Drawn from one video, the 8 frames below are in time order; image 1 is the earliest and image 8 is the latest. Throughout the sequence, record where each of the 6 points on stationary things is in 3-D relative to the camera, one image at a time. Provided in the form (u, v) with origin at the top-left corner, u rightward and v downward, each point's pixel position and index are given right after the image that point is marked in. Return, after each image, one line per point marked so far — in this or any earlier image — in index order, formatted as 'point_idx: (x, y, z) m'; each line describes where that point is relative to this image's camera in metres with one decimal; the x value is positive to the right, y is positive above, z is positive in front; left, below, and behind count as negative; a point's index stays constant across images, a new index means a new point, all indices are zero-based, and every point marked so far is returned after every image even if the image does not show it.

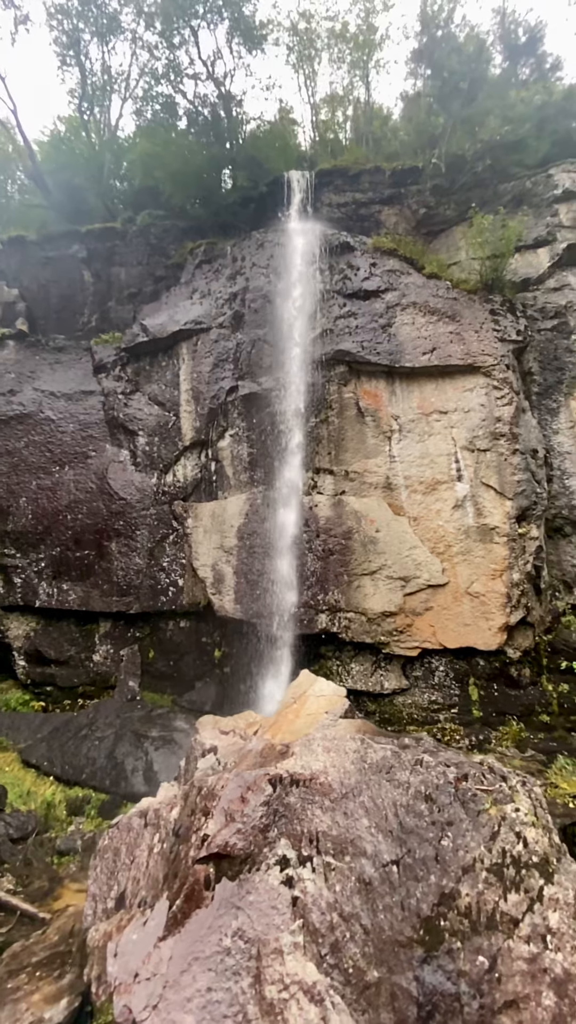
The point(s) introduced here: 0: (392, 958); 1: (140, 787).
0: (+0.5, -2.1, +2.2) m
1: (-1.7, -3.2, +5.4) m
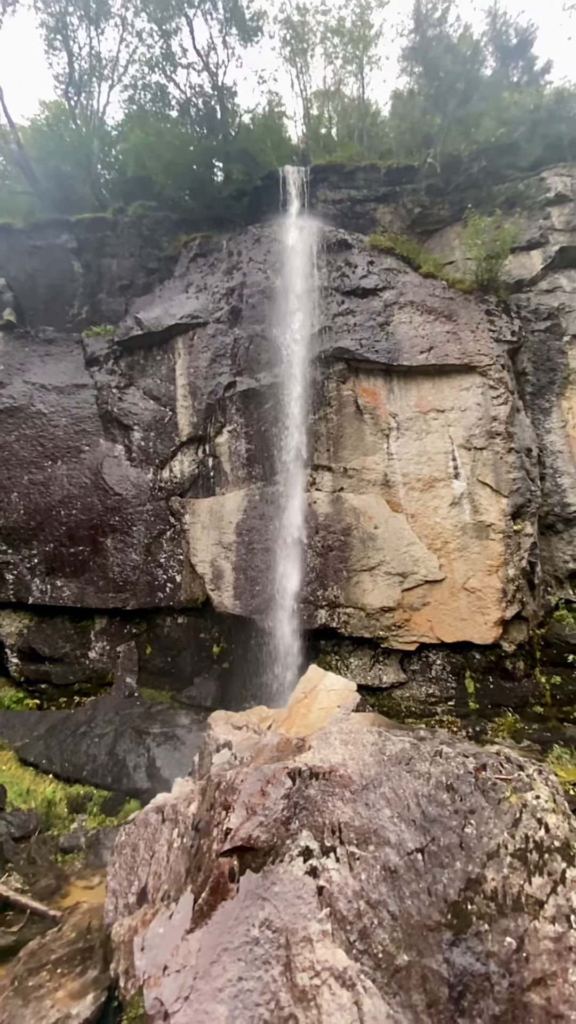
0: (+0.7, -2.1, +2.3) m
1: (-1.7, -3.2, +5.4) m
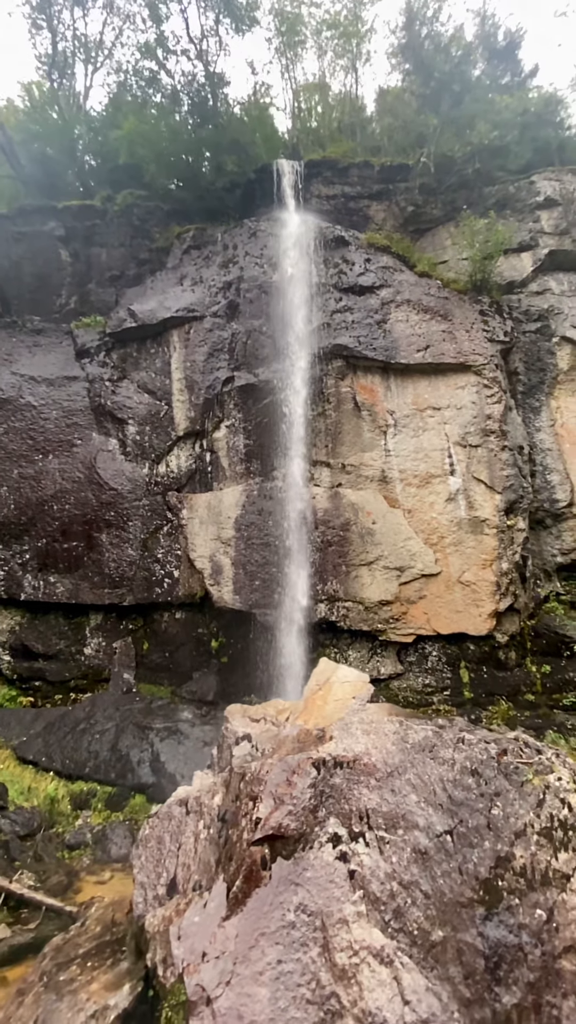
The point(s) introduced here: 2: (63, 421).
0: (+0.9, -2.1, +2.4) m
1: (-1.6, -3.1, +5.4) m
2: (-3.7, +1.5, +7.5) m
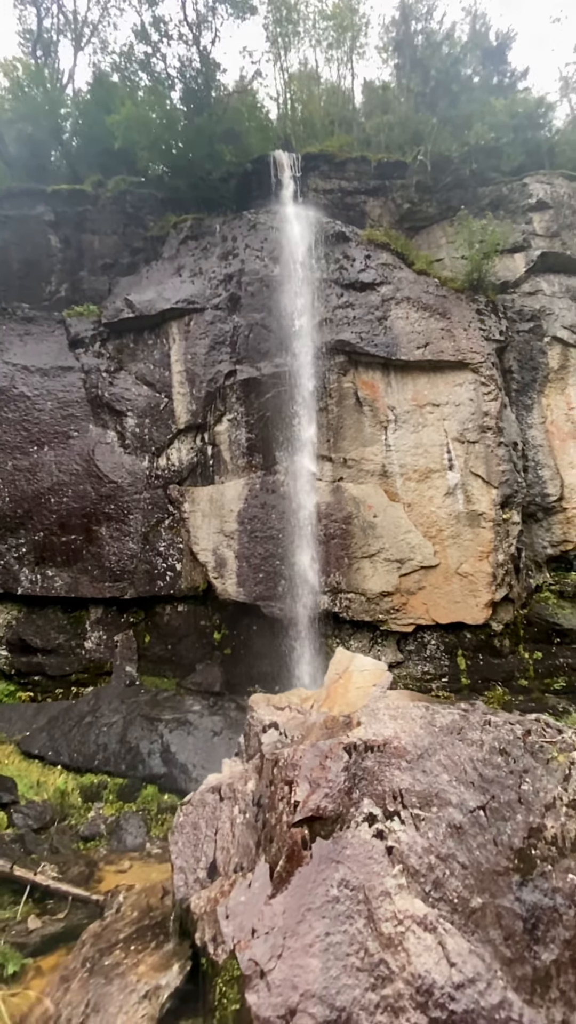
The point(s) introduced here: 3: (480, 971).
0: (+1.2, -2.1, +2.6) m
1: (-1.5, -3.0, +5.5) m
2: (-3.7, +1.6, +7.4) m
3: (+1.0, -2.3, +2.3) m
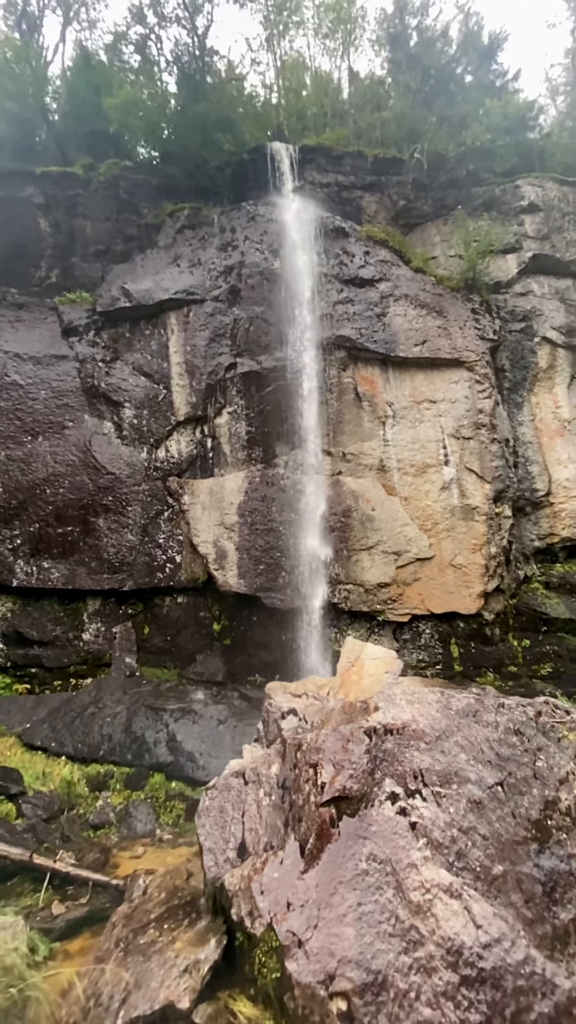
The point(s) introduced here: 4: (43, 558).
0: (+1.4, -2.1, +2.8) m
1: (-1.5, -2.9, +5.5) m
2: (-3.7, +1.7, +7.3) m
3: (+1.2, -2.3, +2.5) m
4: (-3.6, -0.7, +6.9) m
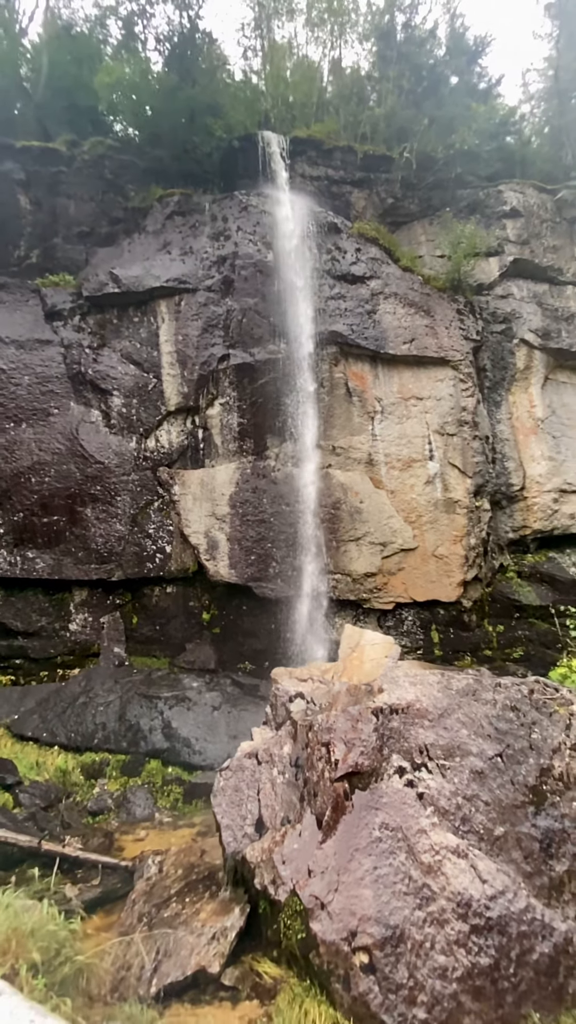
0: (+1.5, -2.0, +3.1) m
1: (-1.5, -2.8, +5.6) m
2: (-3.8, +1.9, +7.1) m
3: (+1.3, -2.3, +2.8) m
4: (-3.8, -0.5, +6.8) m
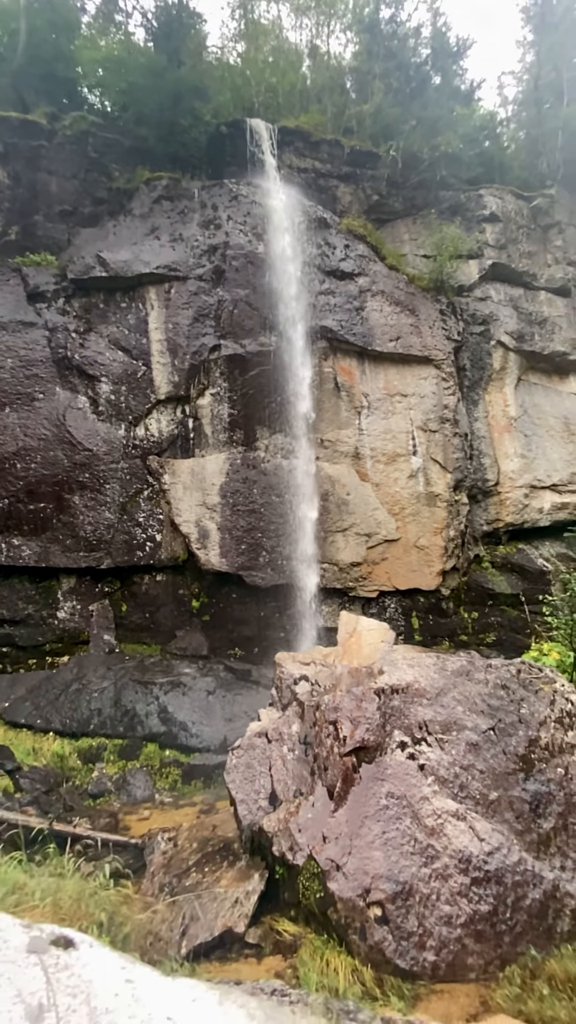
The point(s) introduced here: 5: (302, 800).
0: (+1.6, -2.0, +3.4) m
1: (-1.6, -2.7, +5.8) m
2: (-4.0, +2.1, +6.9) m
3: (+1.5, -2.3, +3.2) m
4: (-3.9, -0.3, +6.7) m
5: (+0.1, -2.2, +3.5) m
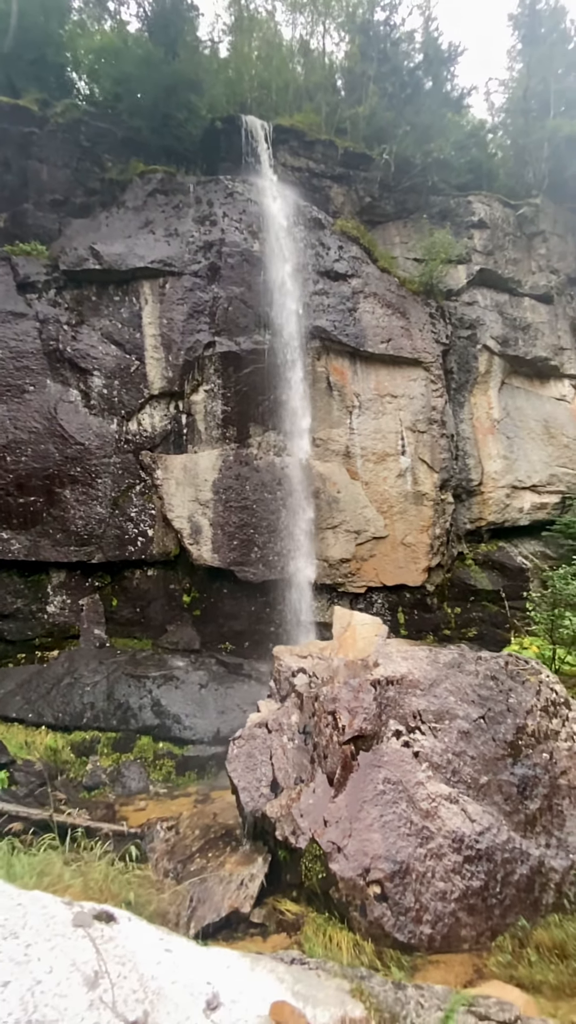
0: (+1.6, -2.0, +3.7) m
1: (-1.7, -2.6, +5.8) m
2: (-4.0, +2.2, +6.8) m
3: (+1.5, -2.3, +3.4) m
4: (-4.0, -0.2, +6.6) m
5: (+0.1, -2.2, +3.6) m
